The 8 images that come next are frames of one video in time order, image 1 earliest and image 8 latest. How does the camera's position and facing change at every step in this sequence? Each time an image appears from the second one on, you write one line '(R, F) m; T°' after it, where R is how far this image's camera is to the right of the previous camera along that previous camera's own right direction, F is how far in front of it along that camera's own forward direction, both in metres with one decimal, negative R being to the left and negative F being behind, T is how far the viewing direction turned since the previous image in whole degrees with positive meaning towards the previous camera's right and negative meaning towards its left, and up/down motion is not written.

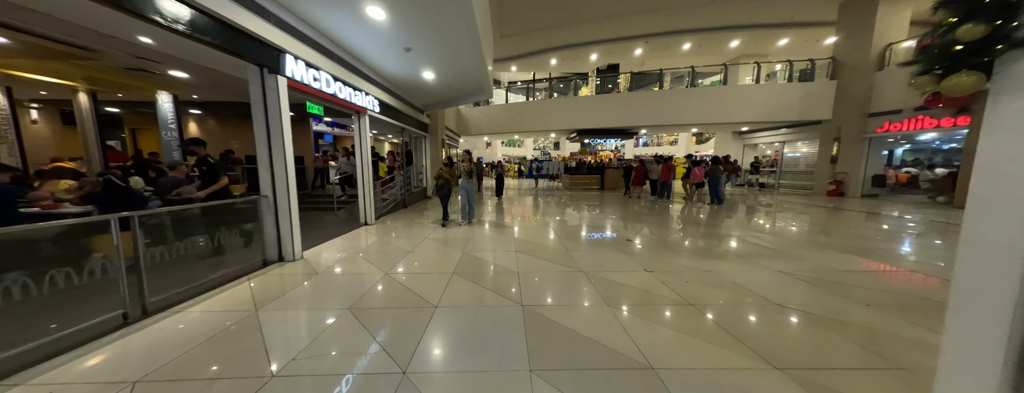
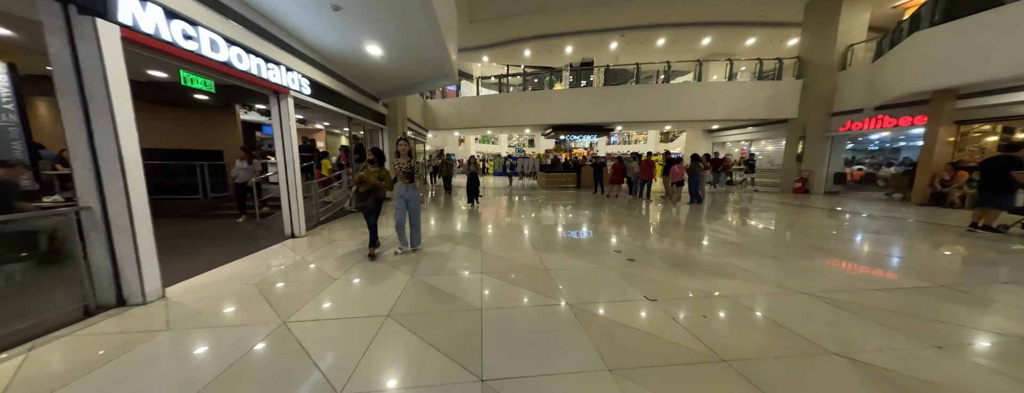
(+0.1, +0.6) m; +5°
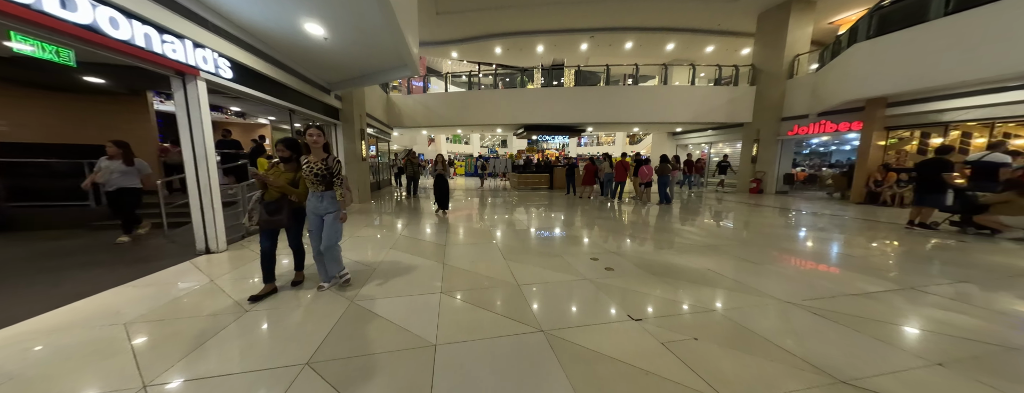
(+0.1, +0.3) m; +6°
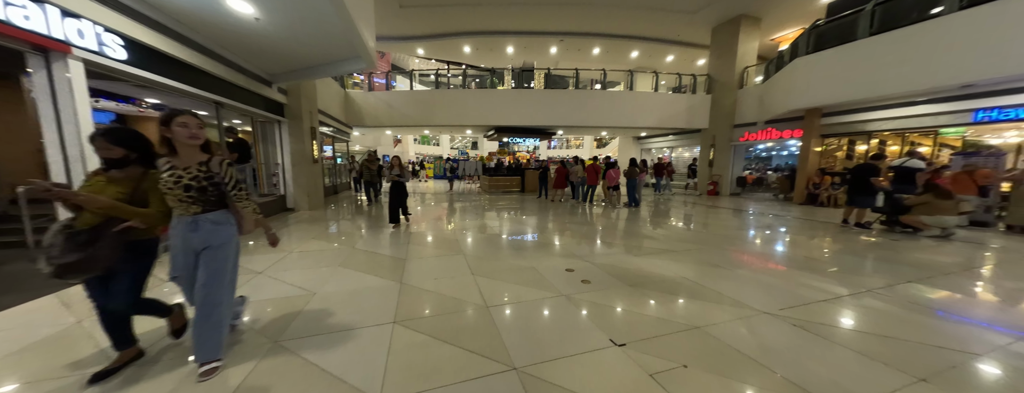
(0.0, +0.2) m; +6°
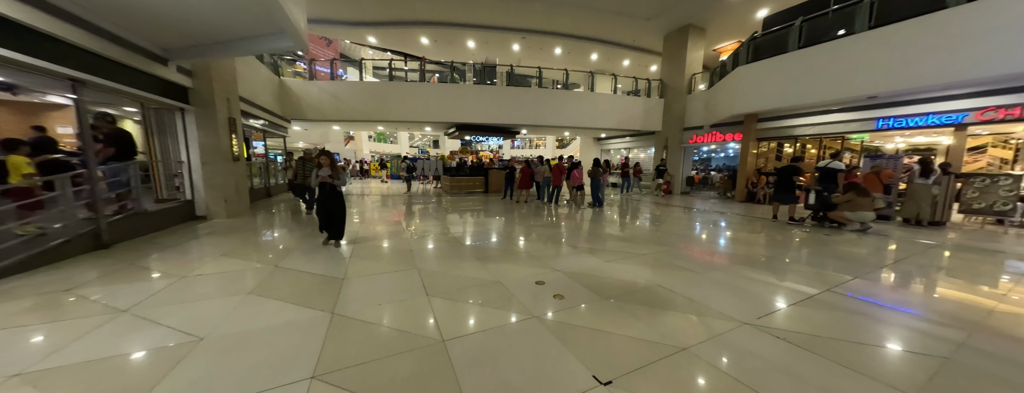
(0.0, +0.3) m; +7°
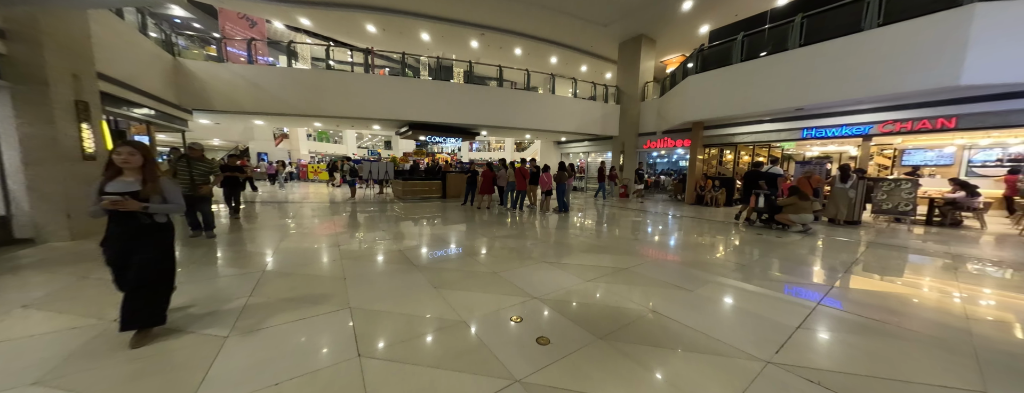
(-0.1, +0.5) m; +9°
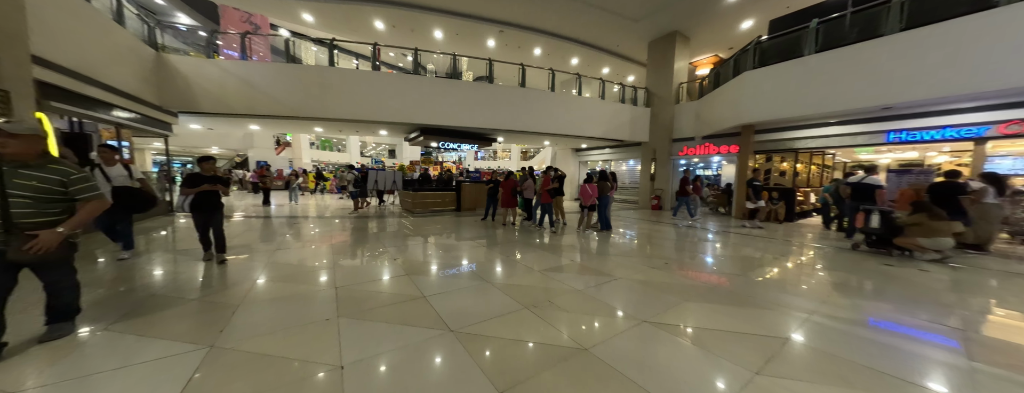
(-0.6, +1.1) m; -1°
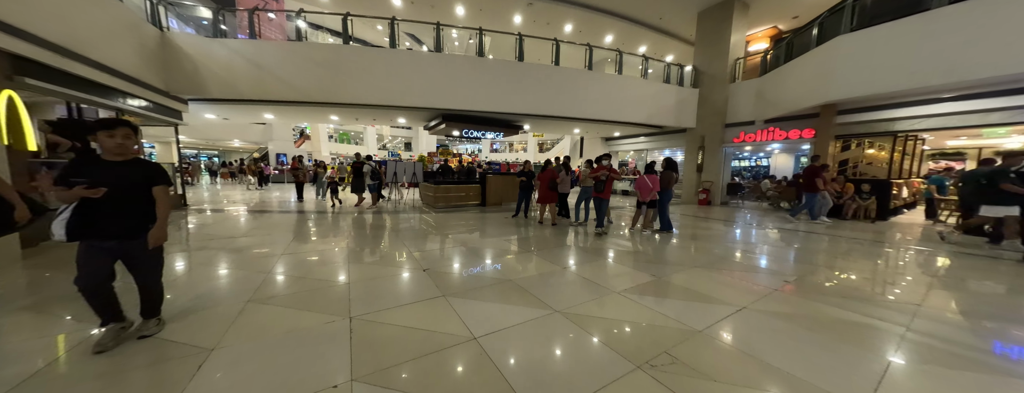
(-0.5, +0.9) m; -3°
